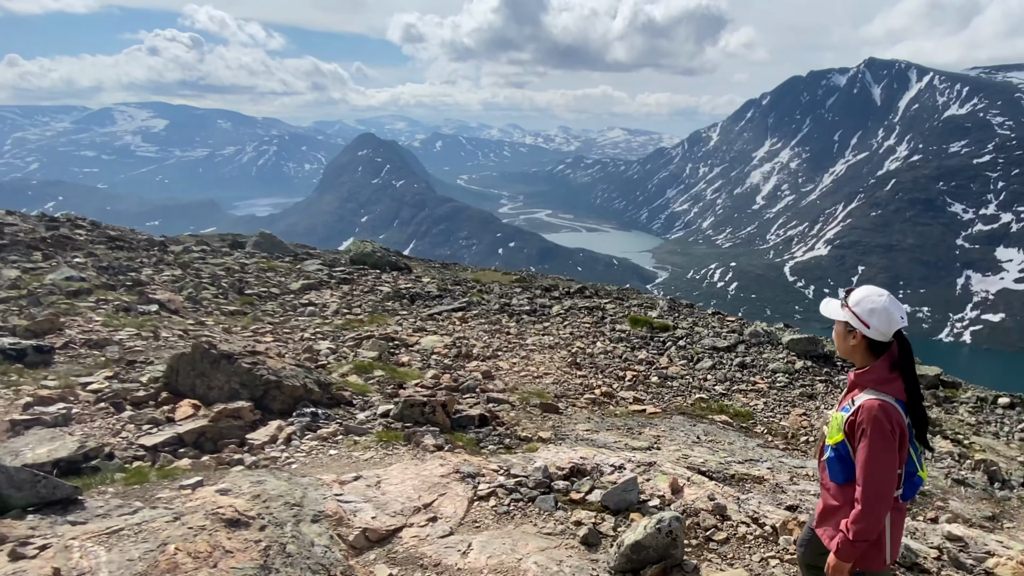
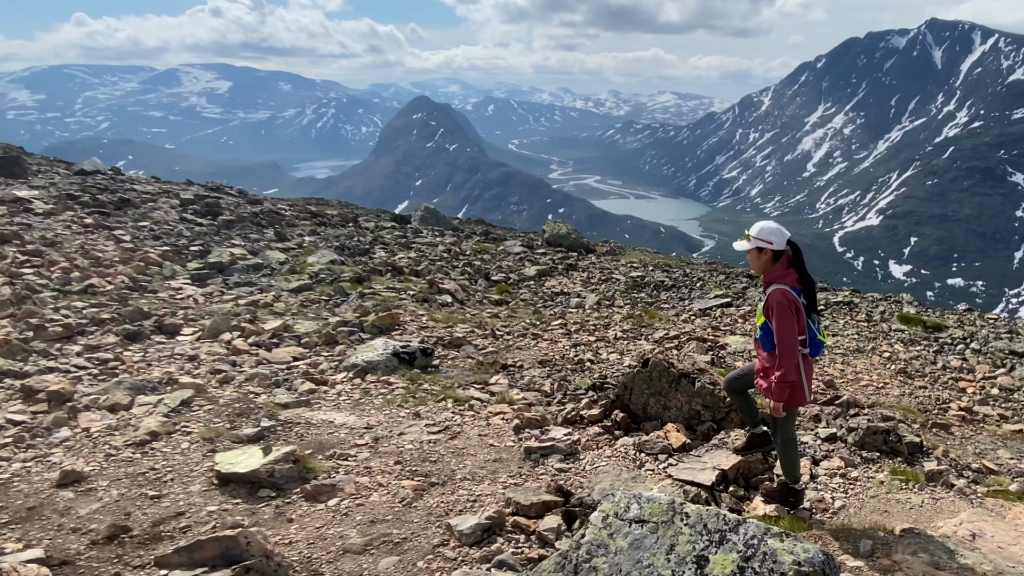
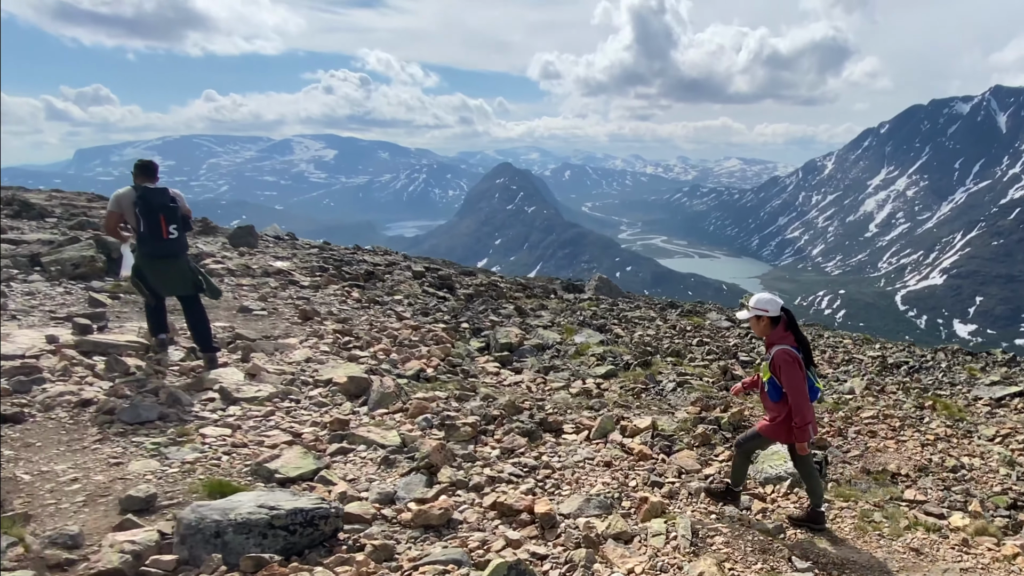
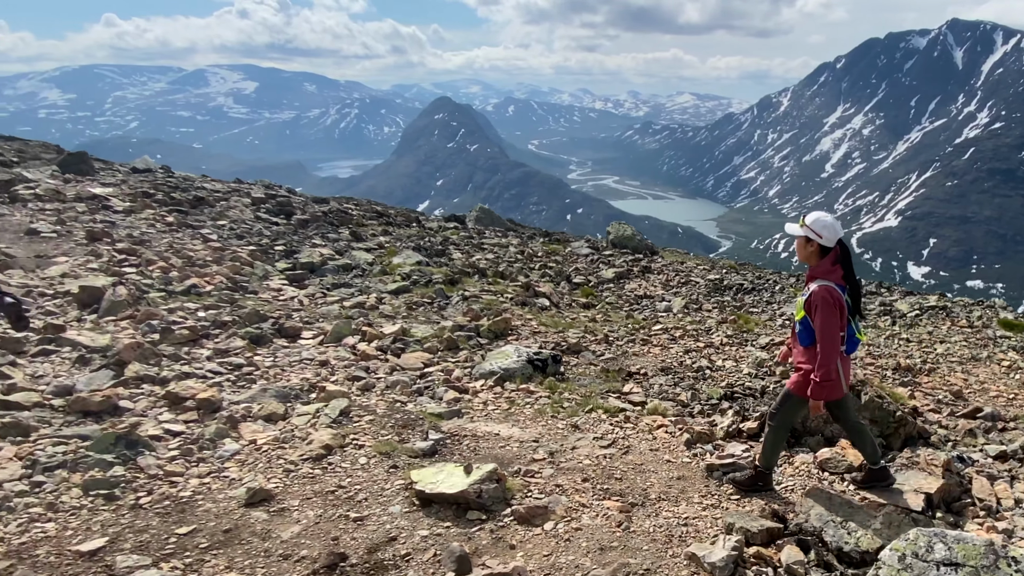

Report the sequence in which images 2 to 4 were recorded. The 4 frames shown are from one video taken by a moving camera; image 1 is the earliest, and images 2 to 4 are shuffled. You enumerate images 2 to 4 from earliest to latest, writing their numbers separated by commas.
2, 4, 3
